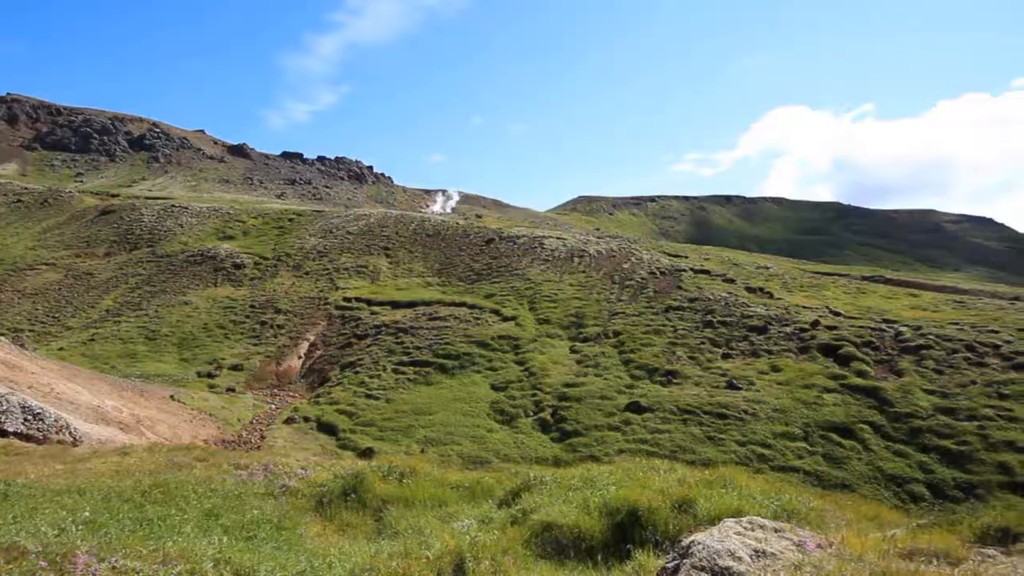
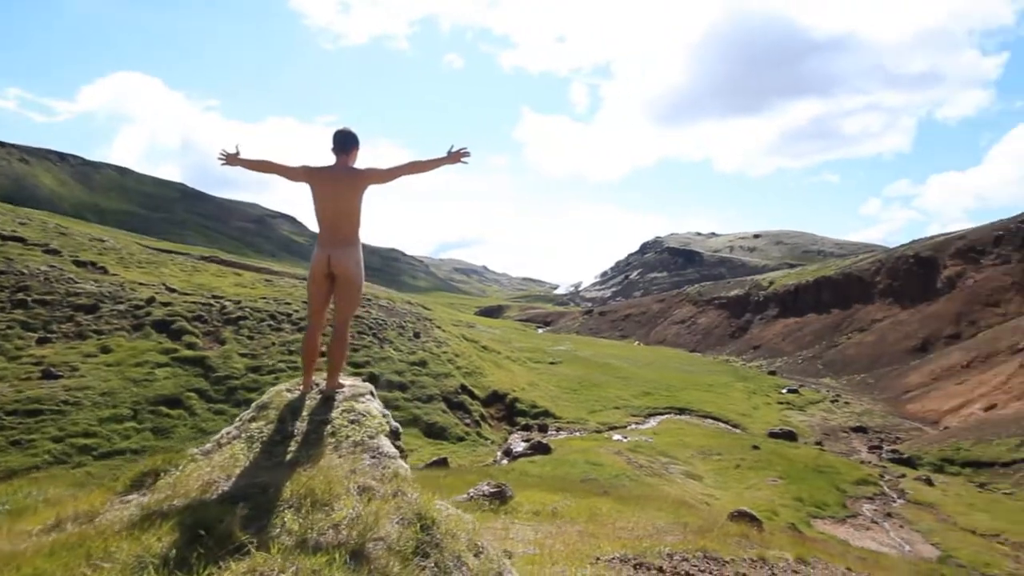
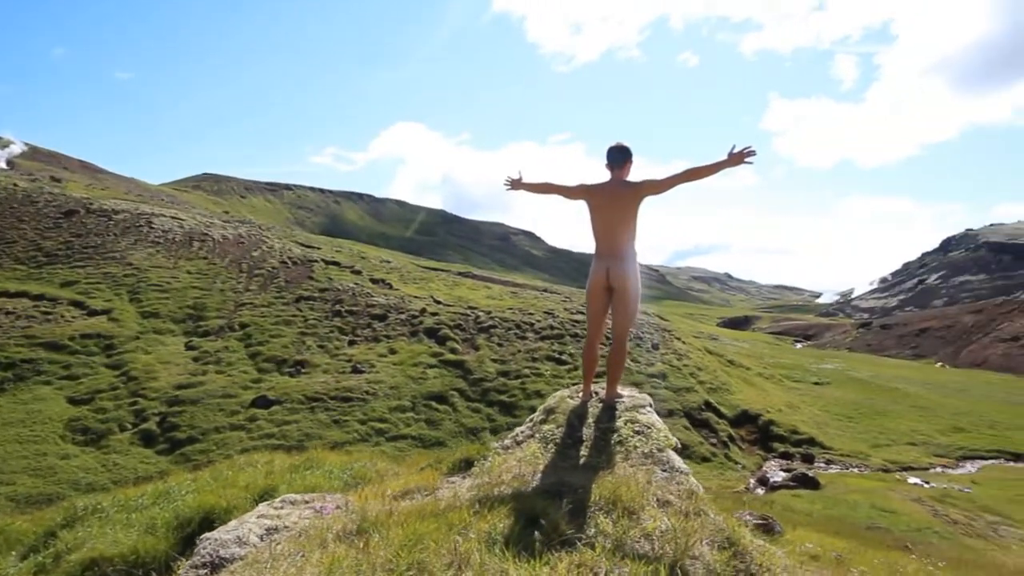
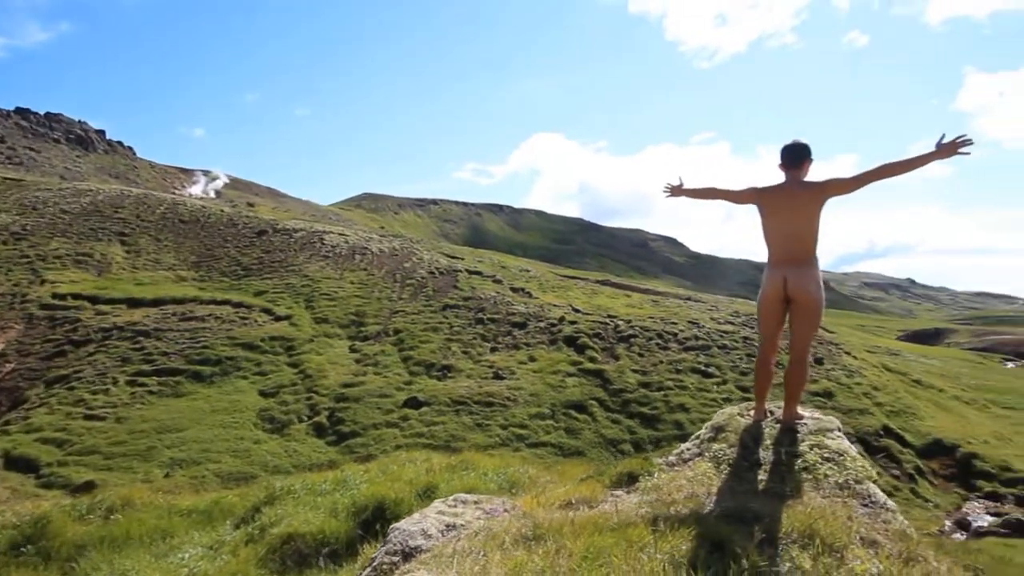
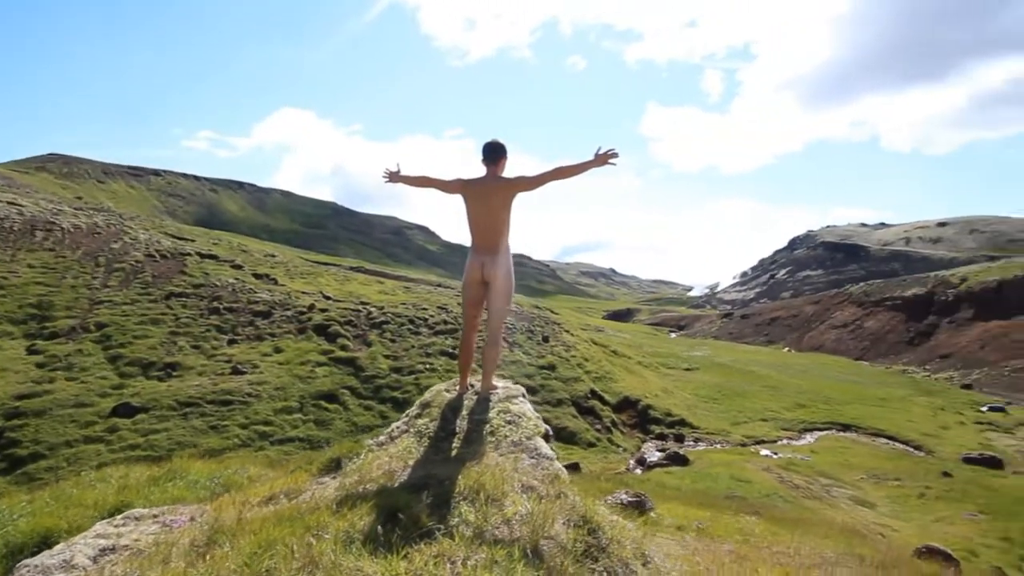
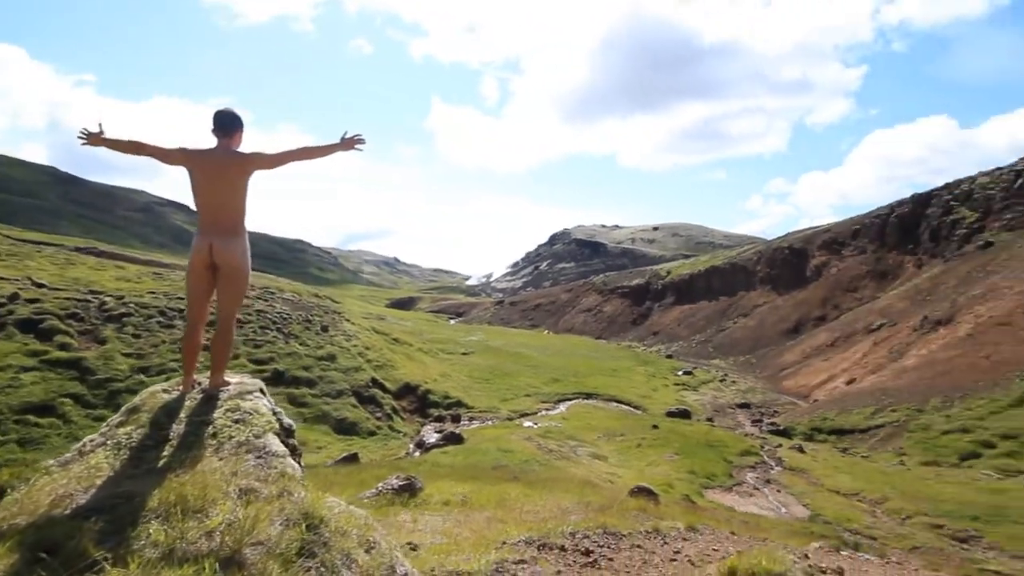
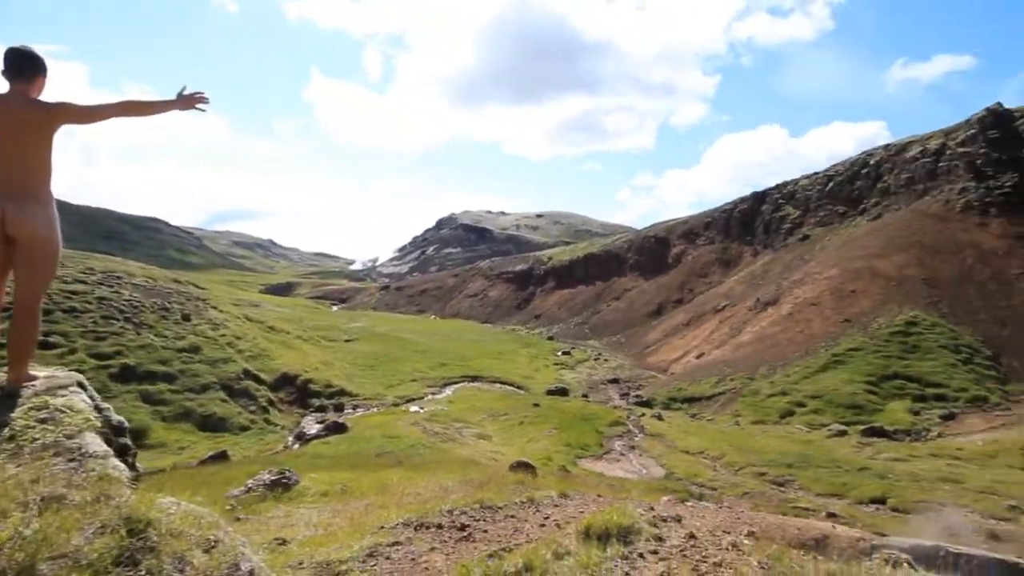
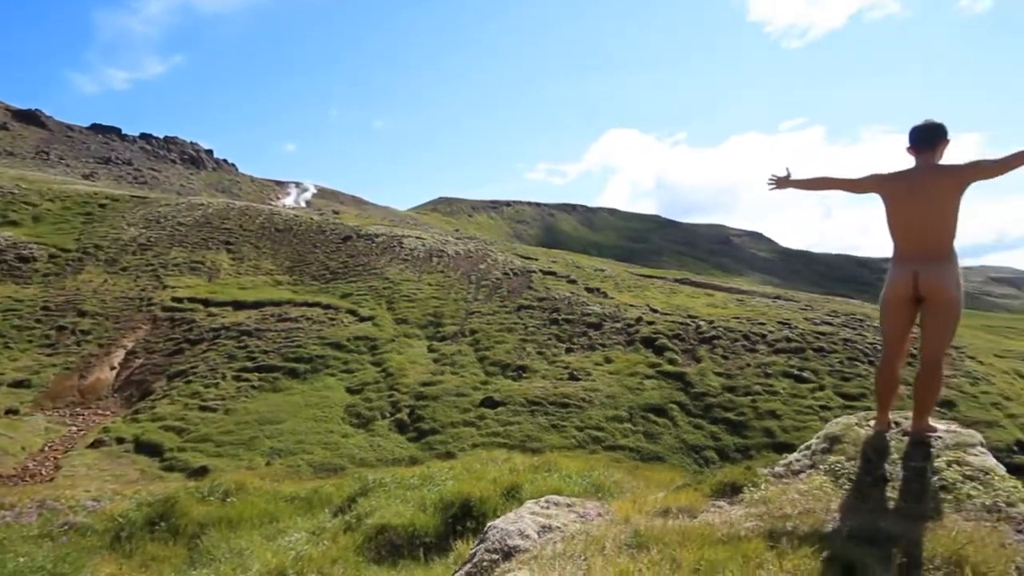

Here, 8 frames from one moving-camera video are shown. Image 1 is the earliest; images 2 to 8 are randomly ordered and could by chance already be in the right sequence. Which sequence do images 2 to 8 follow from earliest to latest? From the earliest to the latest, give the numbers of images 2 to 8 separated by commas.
8, 4, 3, 5, 2, 6, 7
